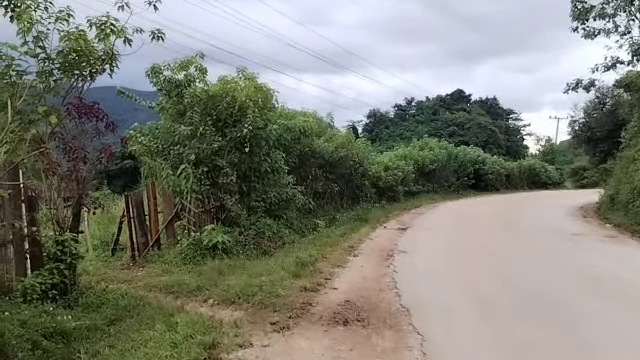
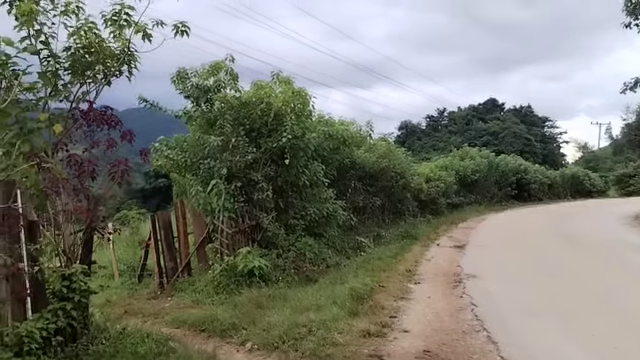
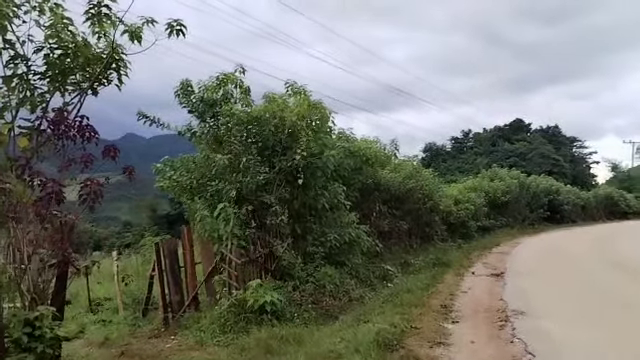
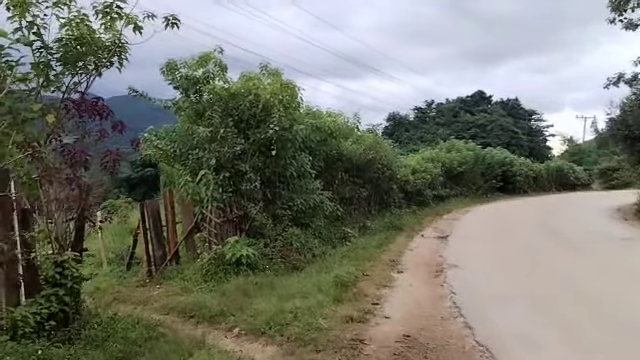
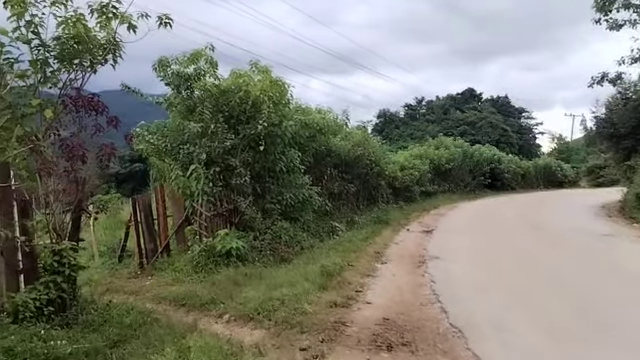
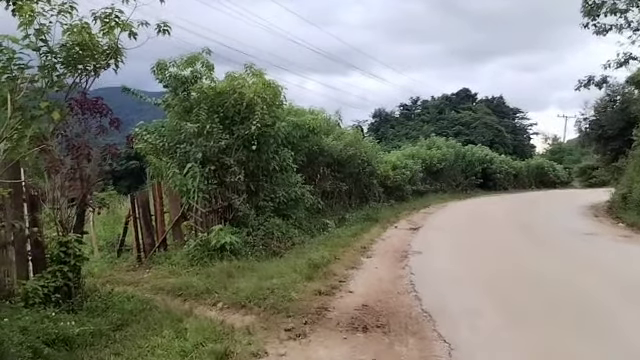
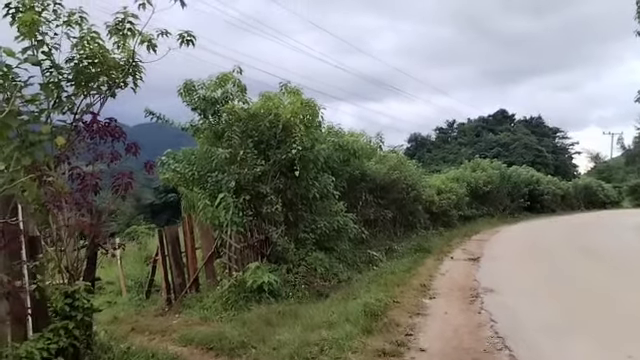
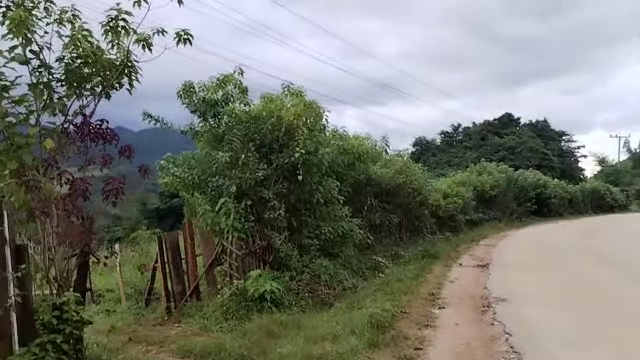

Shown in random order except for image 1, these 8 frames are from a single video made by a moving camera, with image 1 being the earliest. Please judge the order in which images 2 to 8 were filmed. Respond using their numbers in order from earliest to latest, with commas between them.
6, 5, 4, 2, 7, 8, 3
